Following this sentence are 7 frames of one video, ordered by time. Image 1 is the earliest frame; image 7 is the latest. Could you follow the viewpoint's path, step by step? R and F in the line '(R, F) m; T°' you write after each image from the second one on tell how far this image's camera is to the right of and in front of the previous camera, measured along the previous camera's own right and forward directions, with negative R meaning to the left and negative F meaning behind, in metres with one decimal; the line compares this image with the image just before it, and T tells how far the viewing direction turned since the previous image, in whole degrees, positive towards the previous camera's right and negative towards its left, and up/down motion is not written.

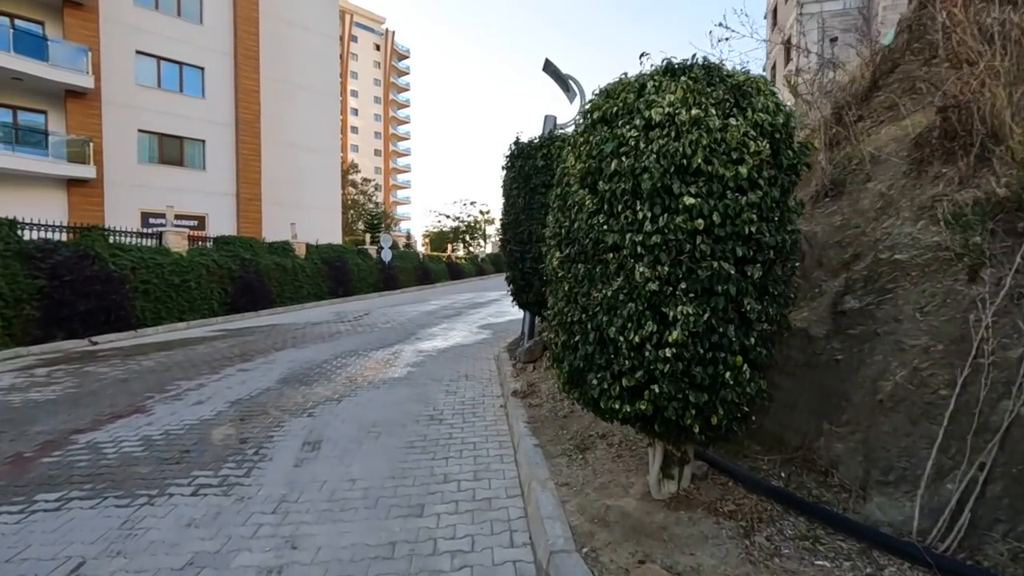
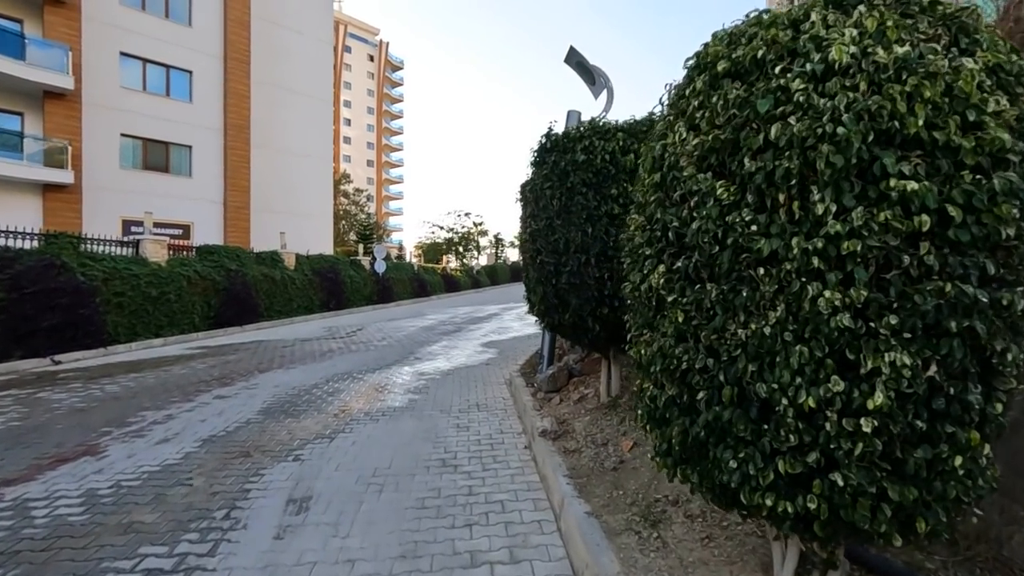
(-0.3, +1.0) m; +1°
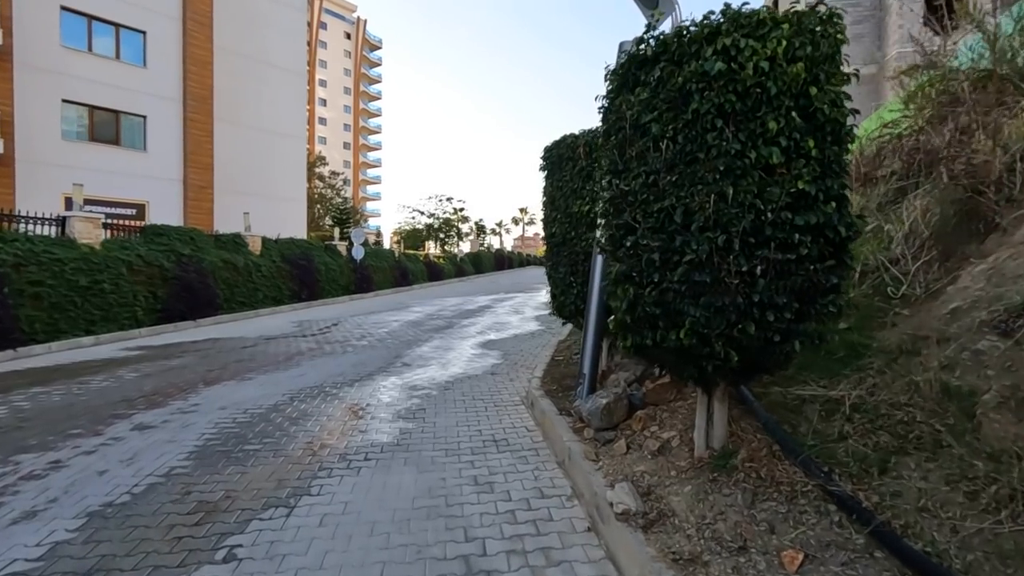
(-0.5, +1.9) m; +2°
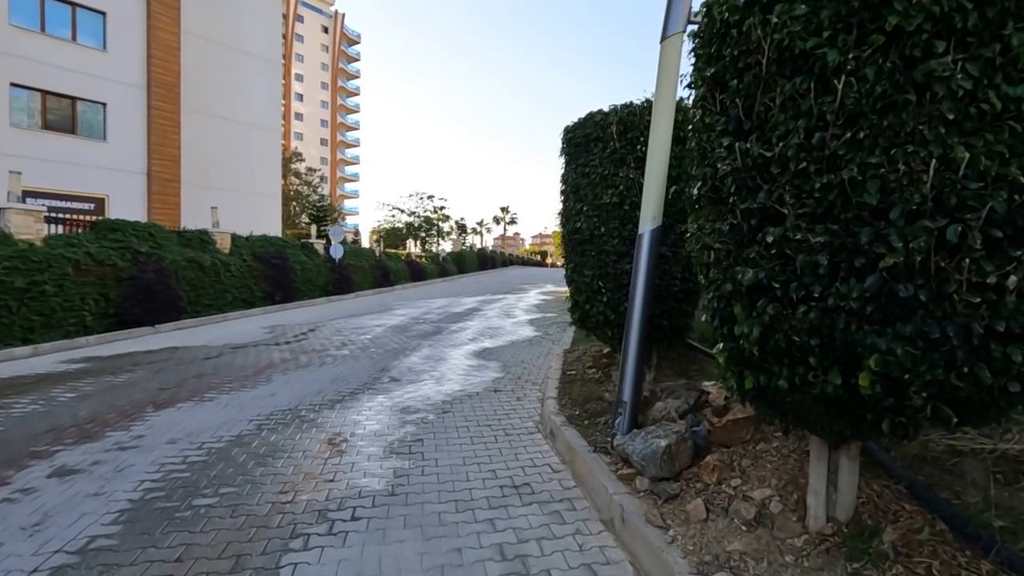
(-0.4, +1.0) m; +2°
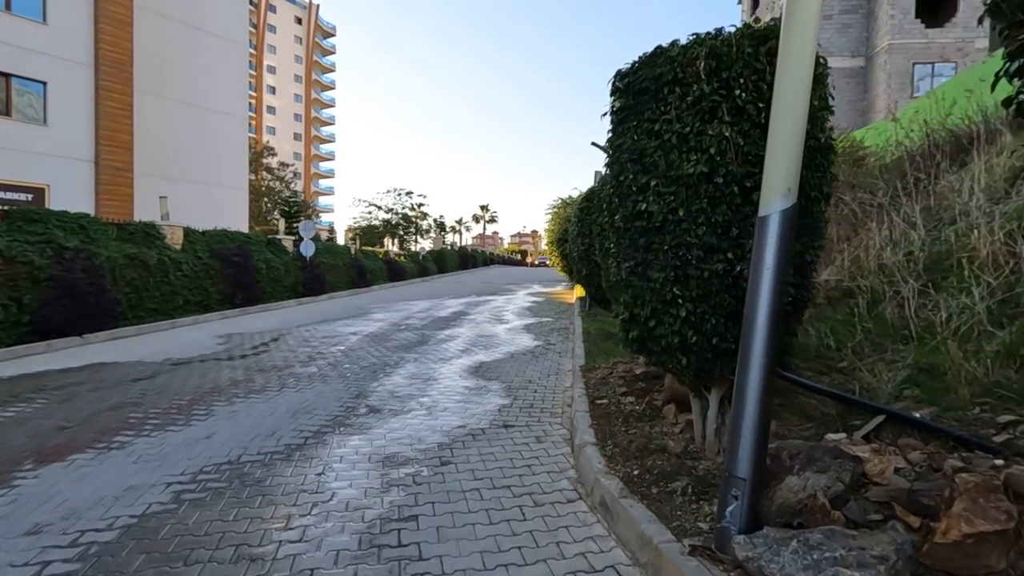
(-0.4, +1.6) m; +2°
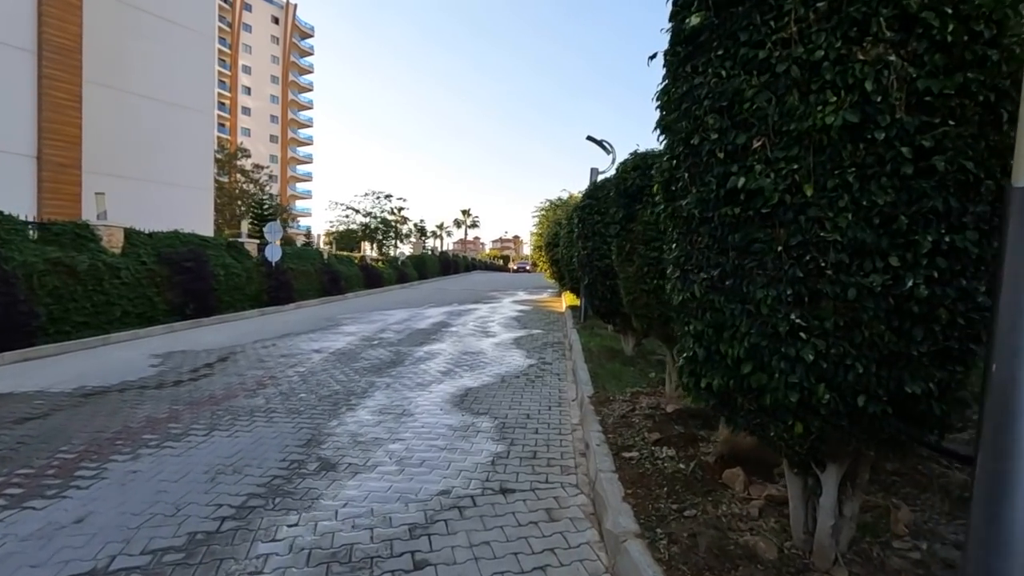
(-0.1, +1.4) m; +2°
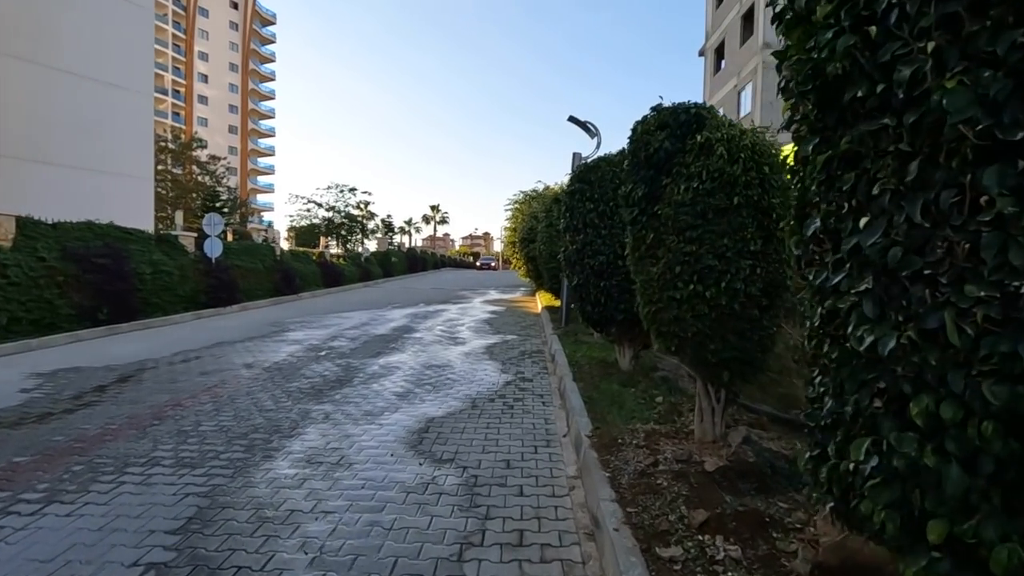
(0.0, +1.5) m; +3°
